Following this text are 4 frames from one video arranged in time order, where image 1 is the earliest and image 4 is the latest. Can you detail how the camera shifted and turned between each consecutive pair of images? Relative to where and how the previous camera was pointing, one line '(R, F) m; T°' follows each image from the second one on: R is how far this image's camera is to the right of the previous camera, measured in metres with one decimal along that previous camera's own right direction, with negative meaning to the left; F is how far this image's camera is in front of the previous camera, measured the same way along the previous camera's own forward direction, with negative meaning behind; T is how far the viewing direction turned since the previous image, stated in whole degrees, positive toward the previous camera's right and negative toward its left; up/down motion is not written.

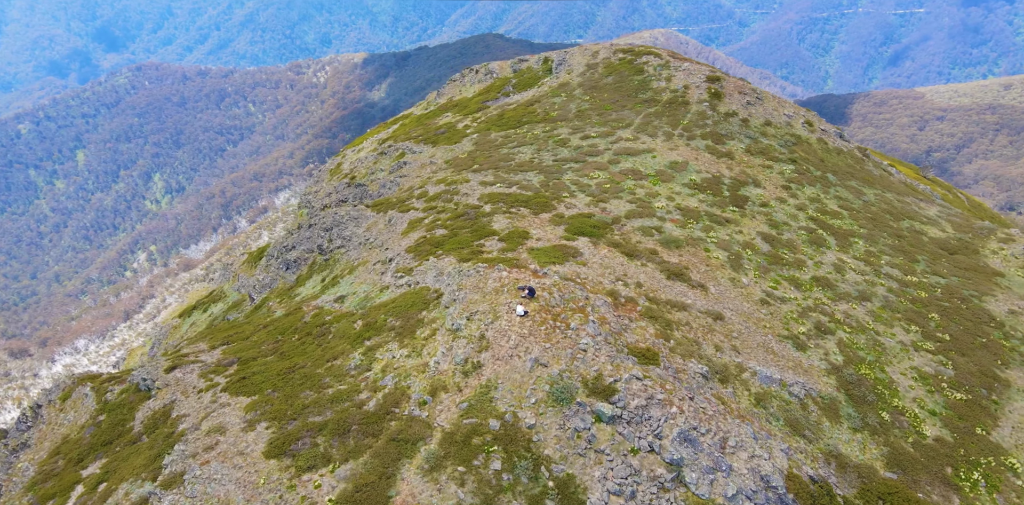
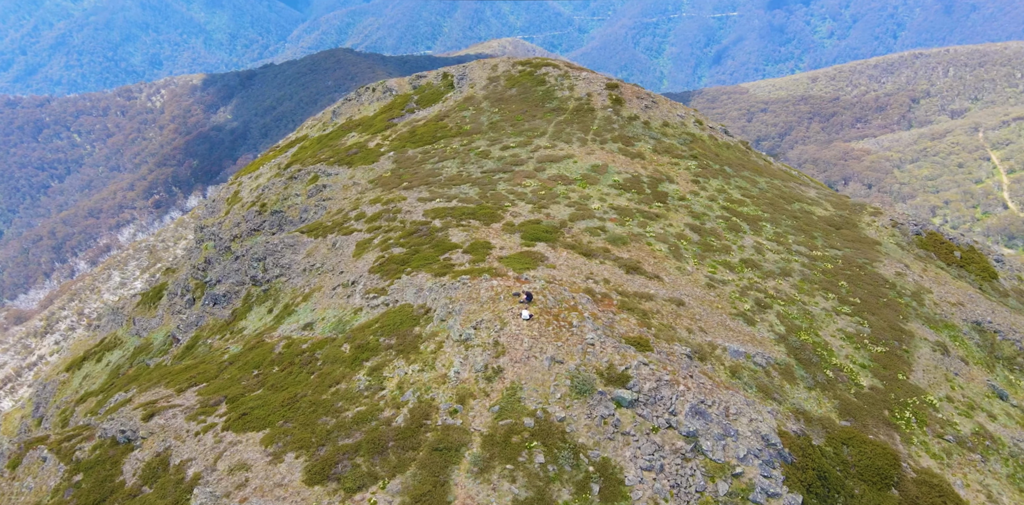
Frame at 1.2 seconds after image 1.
(-6.6, -1.6) m; +10°
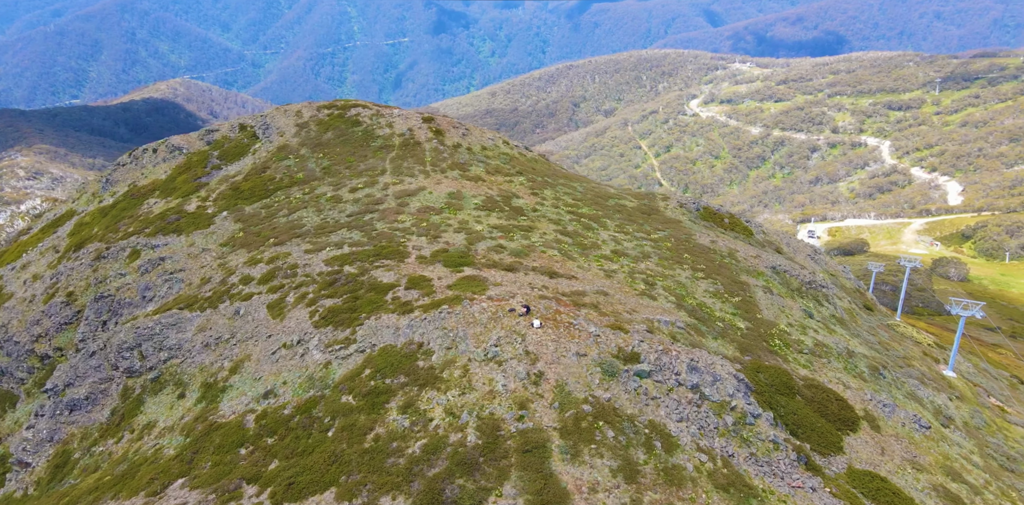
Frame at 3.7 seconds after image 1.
(-15.6, -2.4) m; +21°
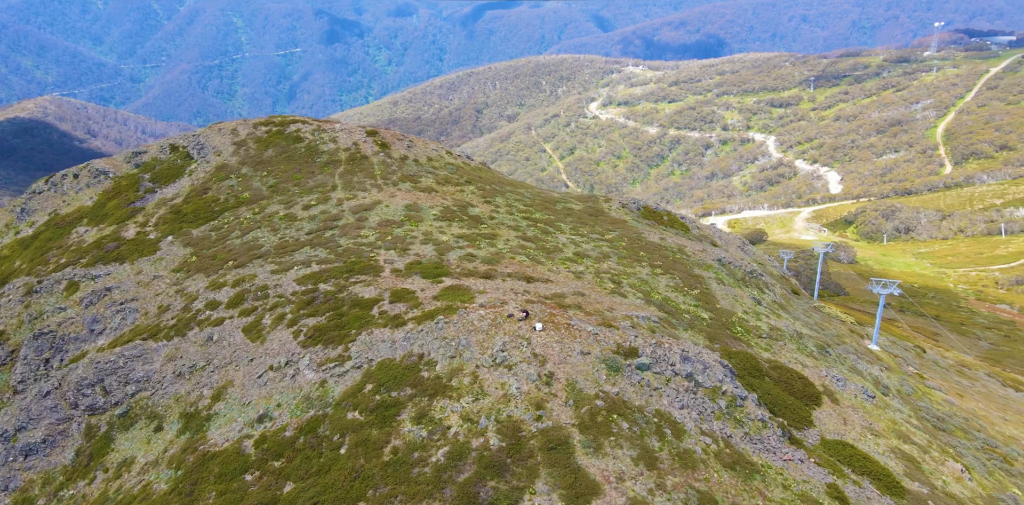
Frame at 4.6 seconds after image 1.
(-5.4, -1.3) m; +7°
